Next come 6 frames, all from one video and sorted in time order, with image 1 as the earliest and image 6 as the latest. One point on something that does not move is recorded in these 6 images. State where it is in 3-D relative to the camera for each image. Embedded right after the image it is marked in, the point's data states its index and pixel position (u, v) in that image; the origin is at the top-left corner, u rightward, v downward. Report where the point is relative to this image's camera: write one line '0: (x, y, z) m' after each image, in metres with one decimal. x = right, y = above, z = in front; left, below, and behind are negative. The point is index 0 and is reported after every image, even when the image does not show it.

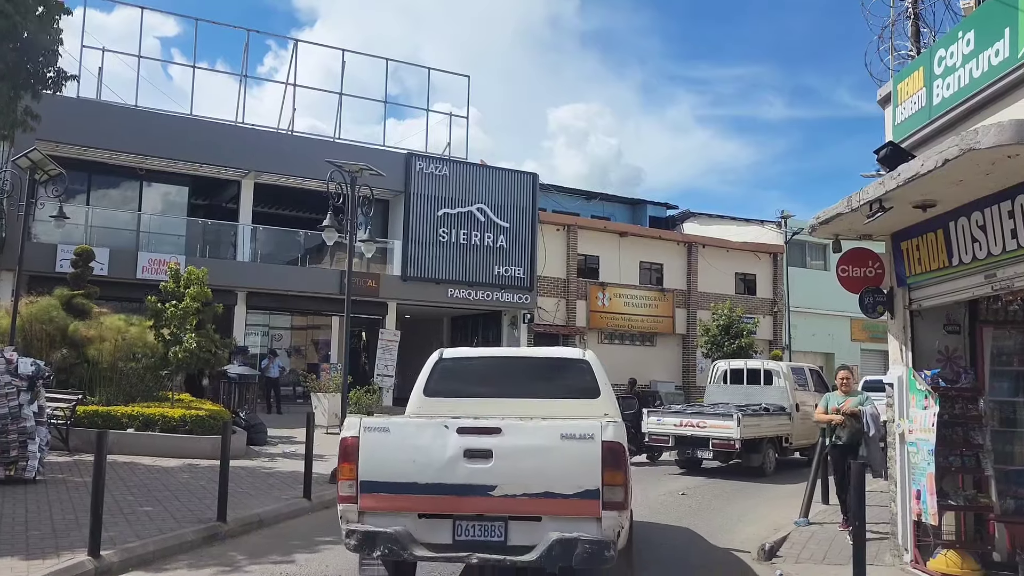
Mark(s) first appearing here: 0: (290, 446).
0: (-4.0, -2.8, +15.4) m
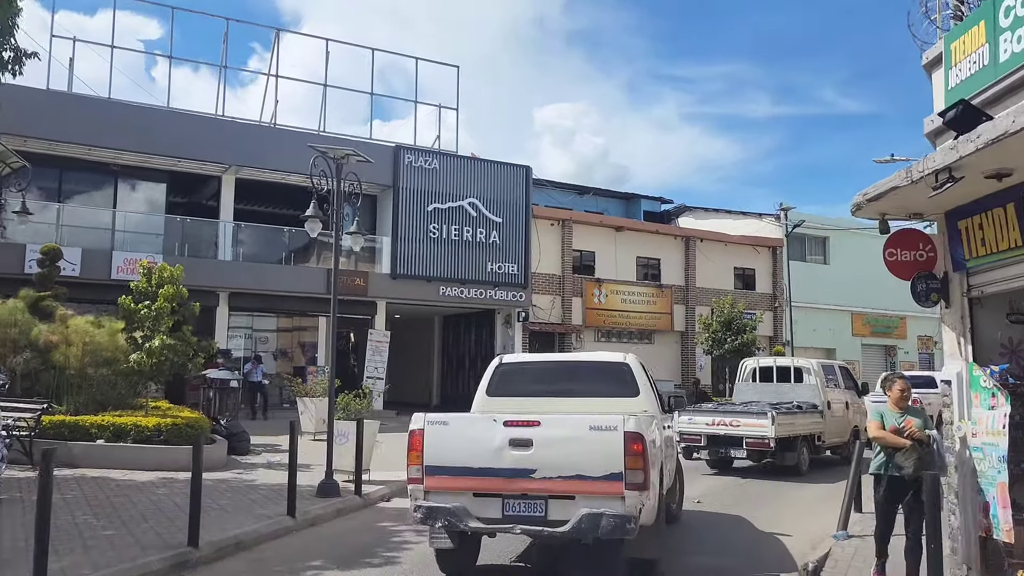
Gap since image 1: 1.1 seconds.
0: (-4.0, -2.8, +14.5) m
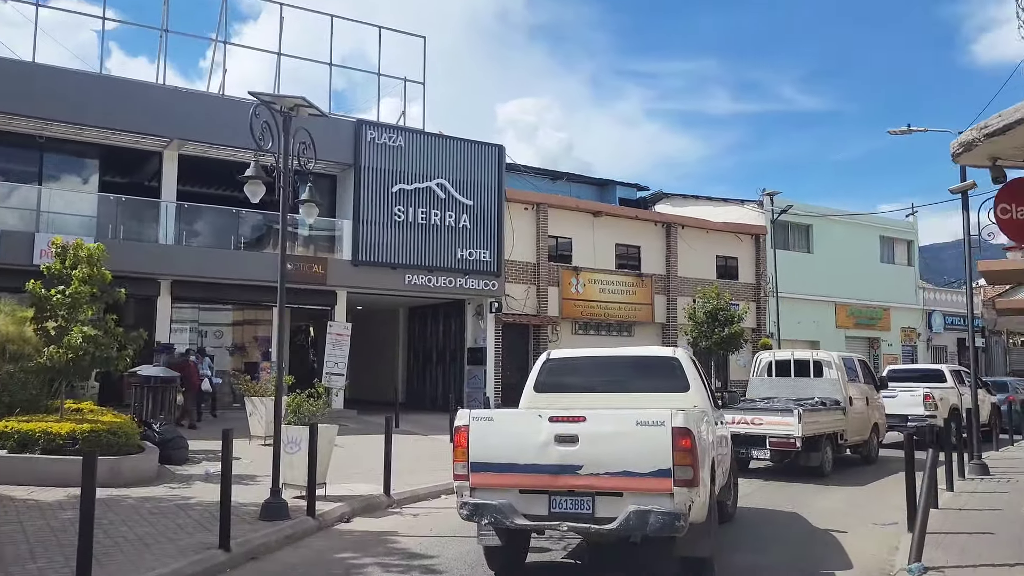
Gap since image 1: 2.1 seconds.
0: (-4.3, -2.6, +12.5) m
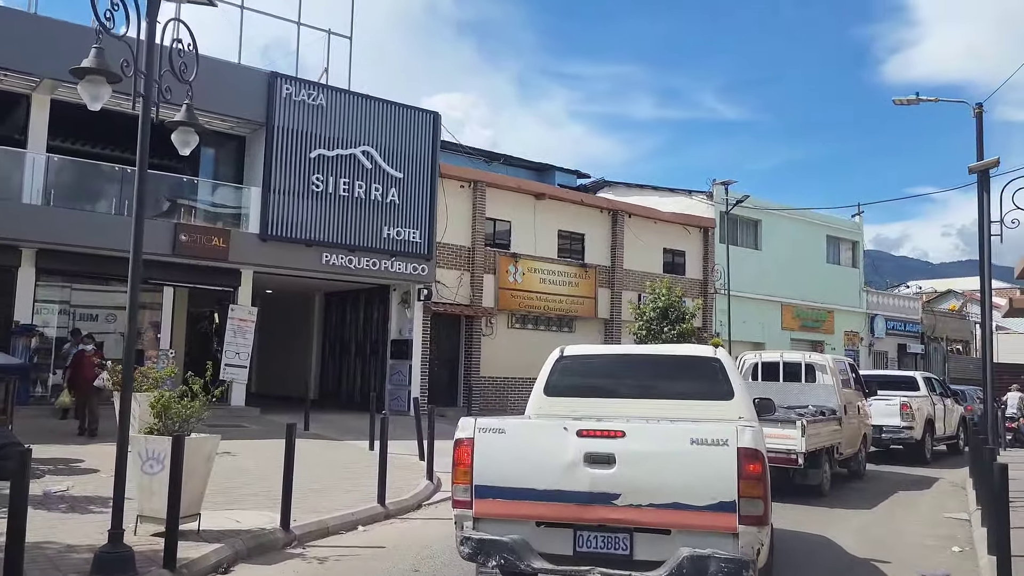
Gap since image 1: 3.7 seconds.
0: (-5.0, -2.1, +9.7) m
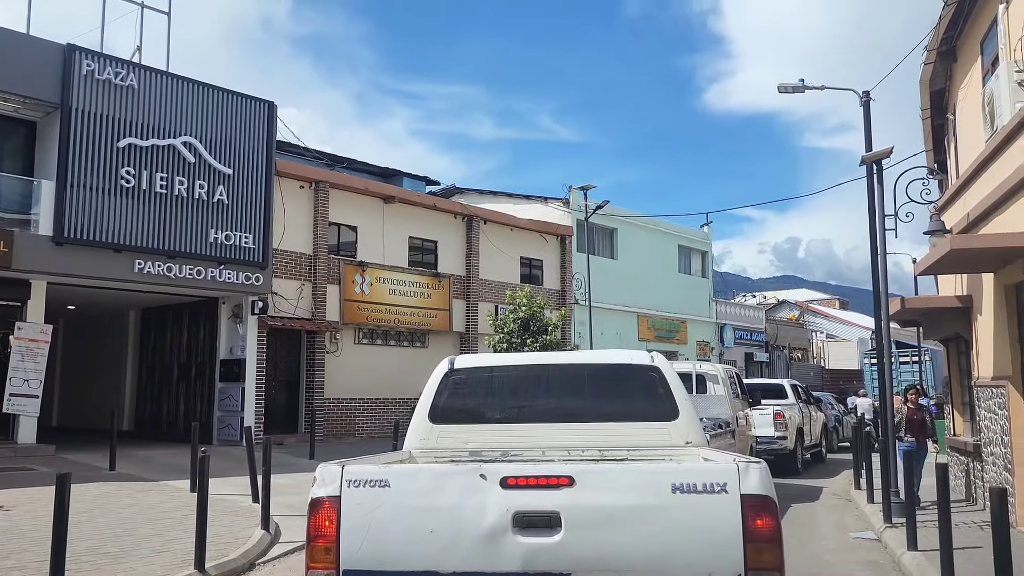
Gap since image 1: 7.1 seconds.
0: (-6.2, -2.2, +6.8) m
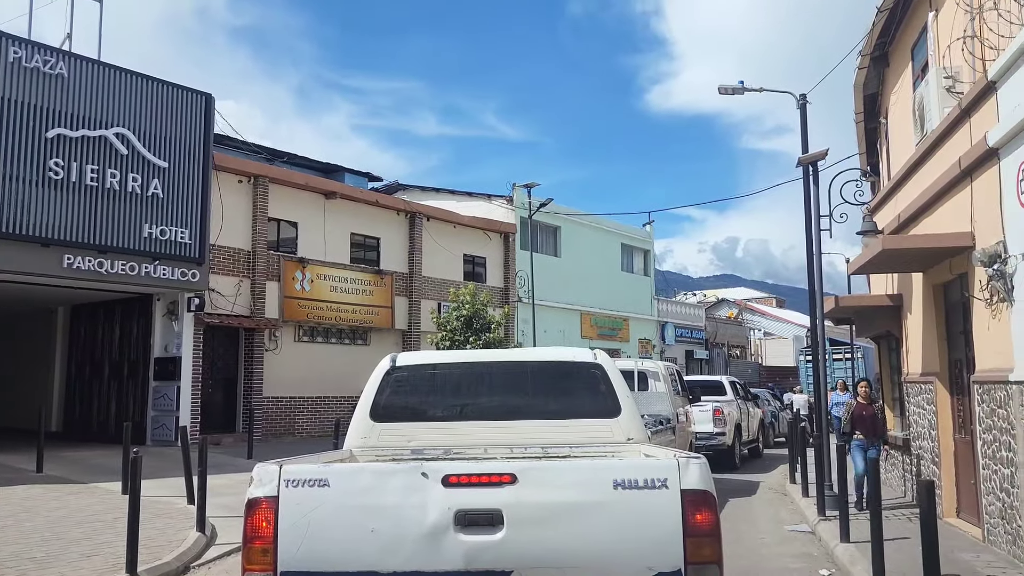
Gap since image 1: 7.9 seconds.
0: (-6.7, -2.1, +6.4) m
